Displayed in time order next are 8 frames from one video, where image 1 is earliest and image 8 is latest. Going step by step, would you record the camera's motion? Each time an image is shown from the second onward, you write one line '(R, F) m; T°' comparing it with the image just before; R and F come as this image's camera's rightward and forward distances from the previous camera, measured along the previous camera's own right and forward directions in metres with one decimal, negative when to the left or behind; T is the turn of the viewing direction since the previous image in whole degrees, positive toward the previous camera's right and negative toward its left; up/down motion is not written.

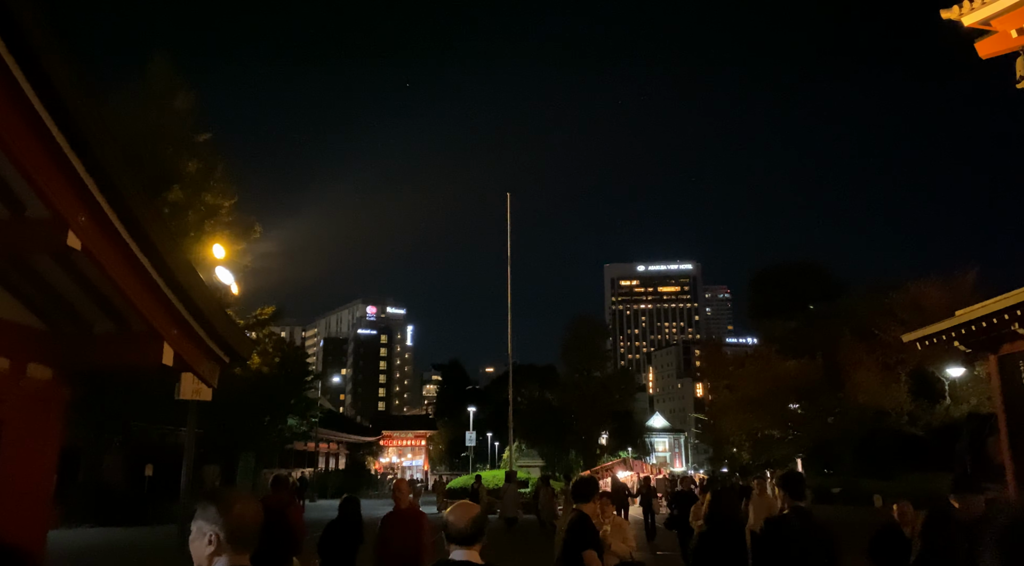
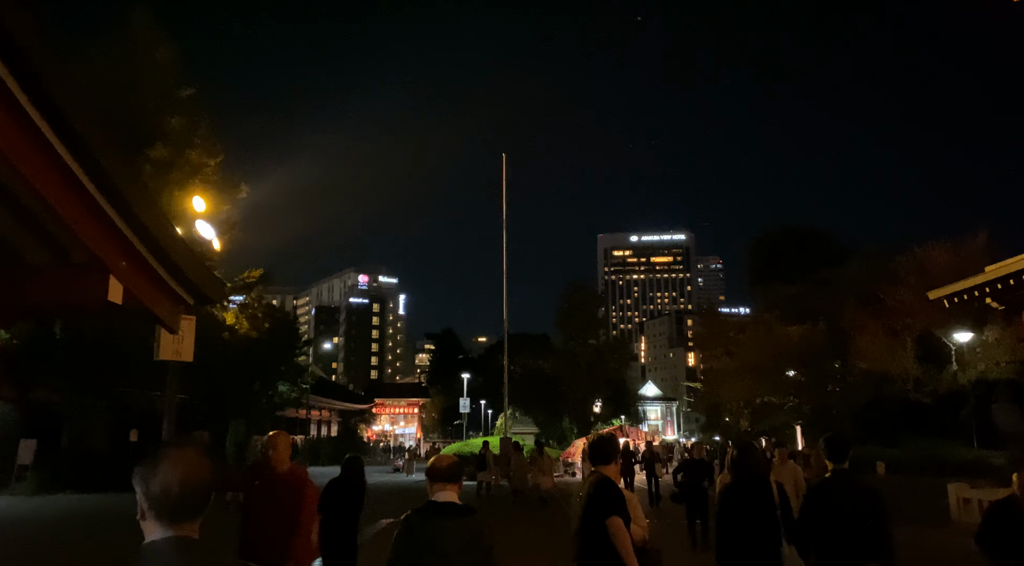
(-0.1, +1.0) m; +1°
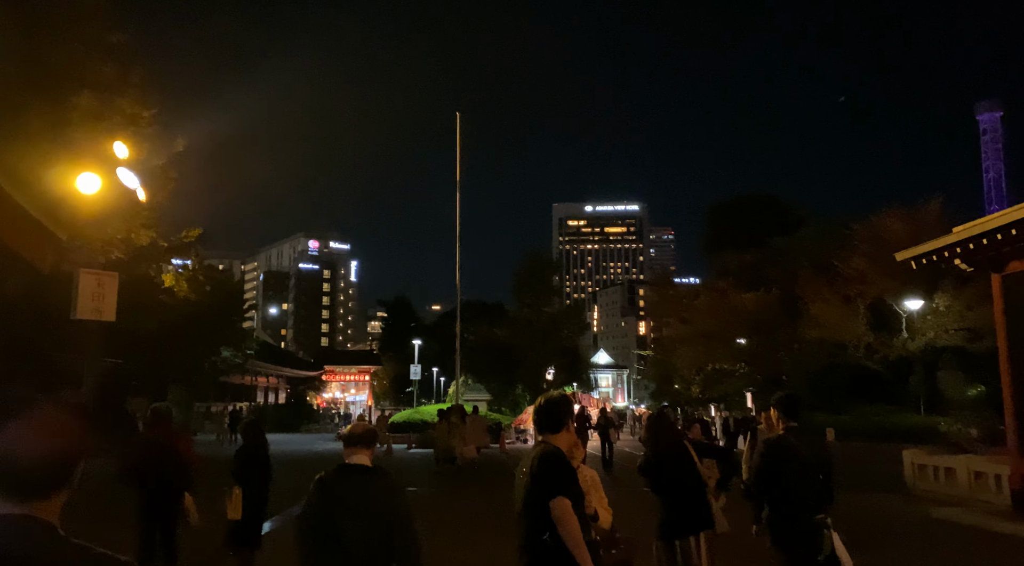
(+0.1, +0.9) m; +3°
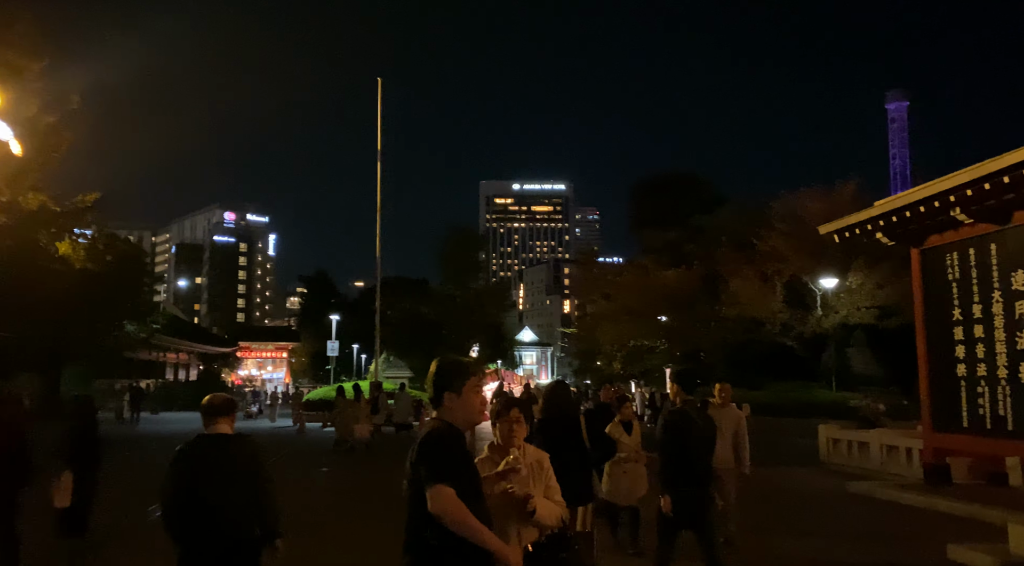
(+0.2, +0.7) m; +5°
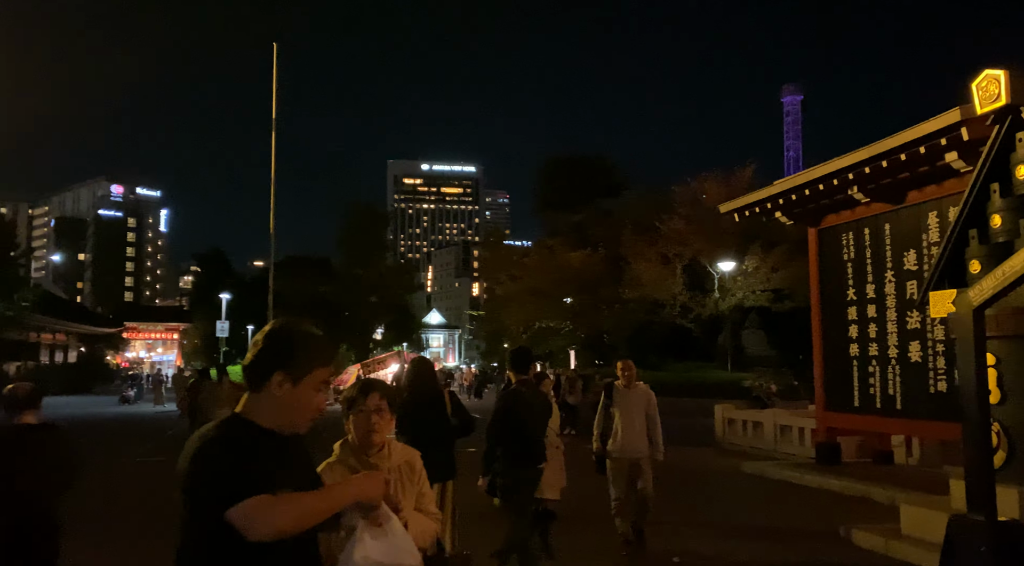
(+0.2, +0.6) m; +7°
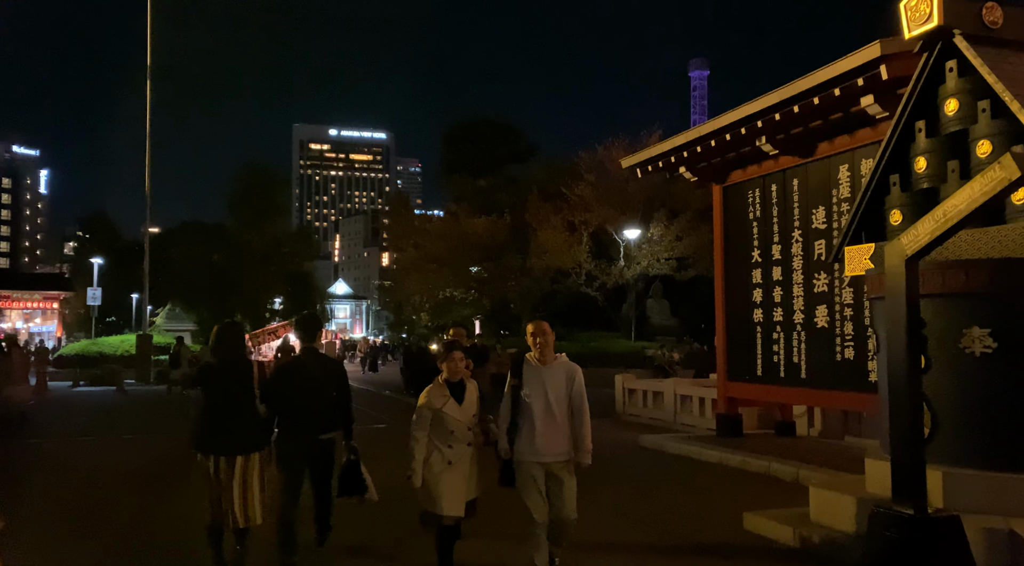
(+0.4, +1.2) m; +6°
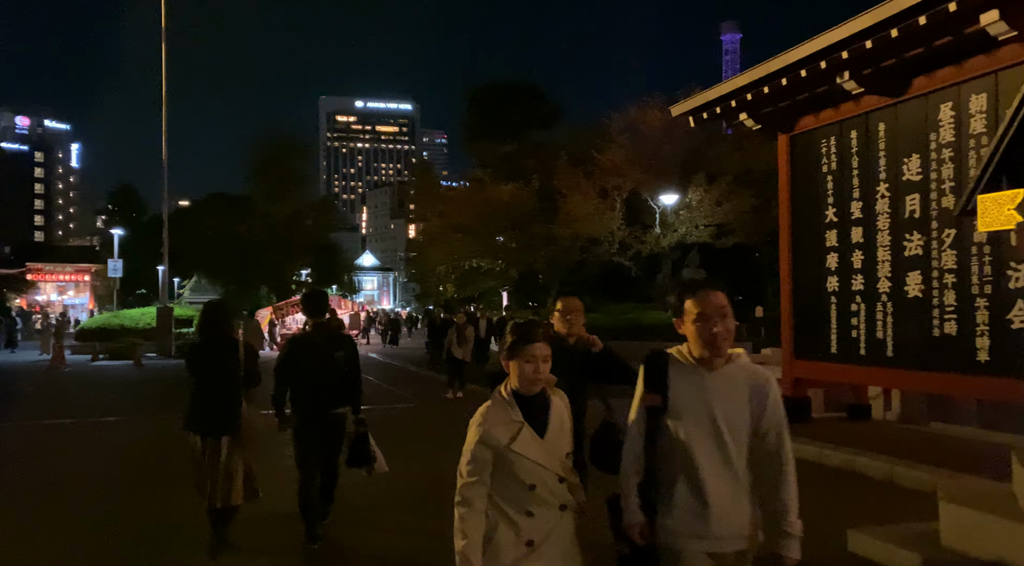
(-0.1, +1.3) m; -2°
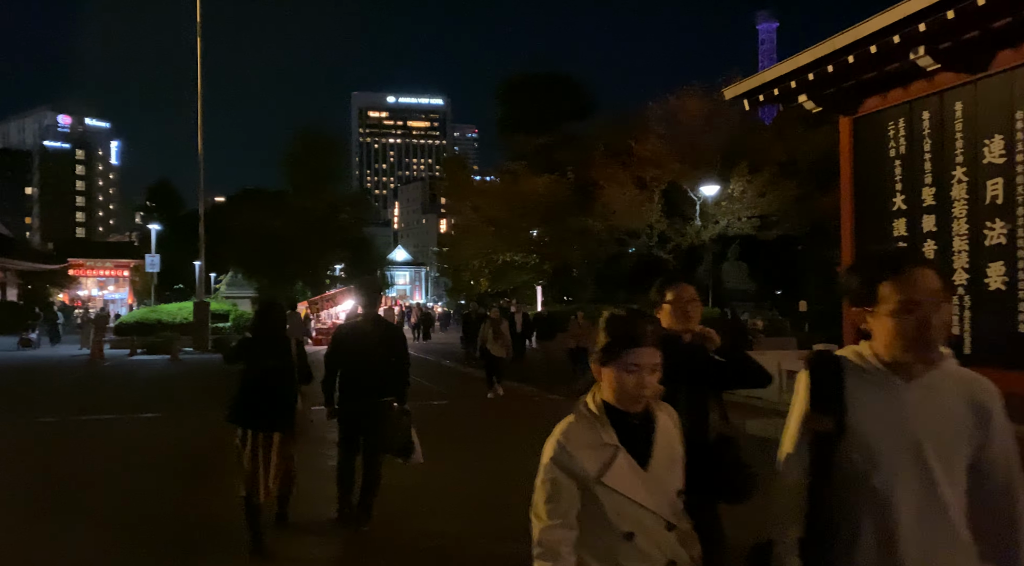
(-0.2, +0.4) m; -2°
